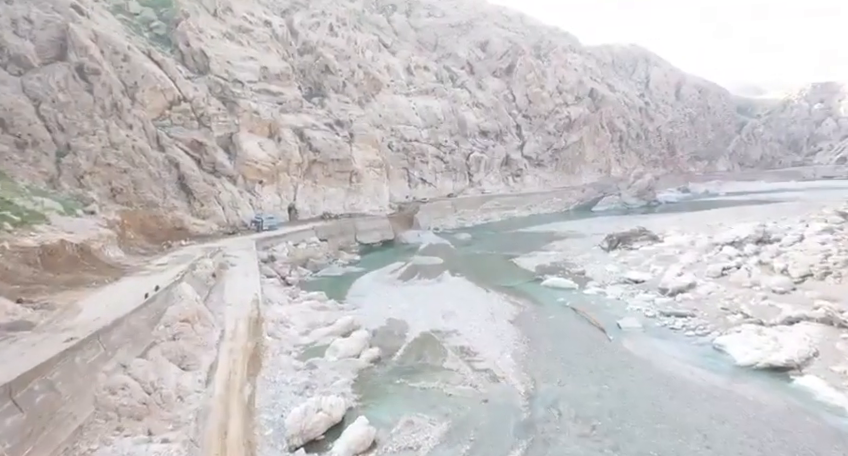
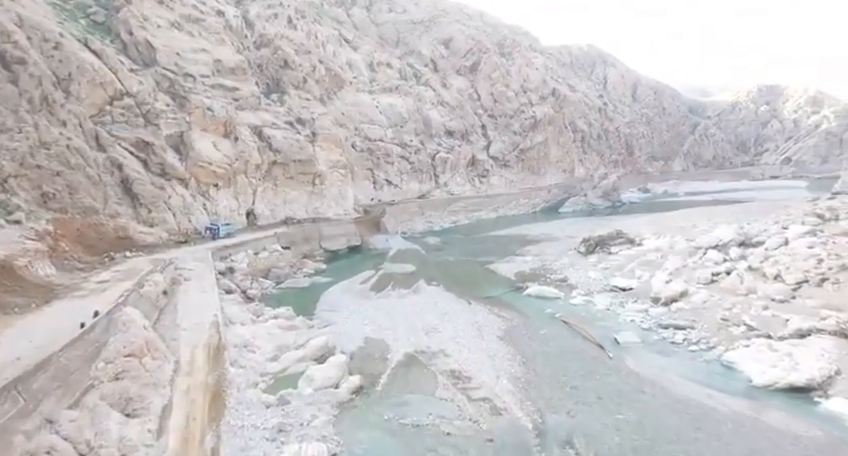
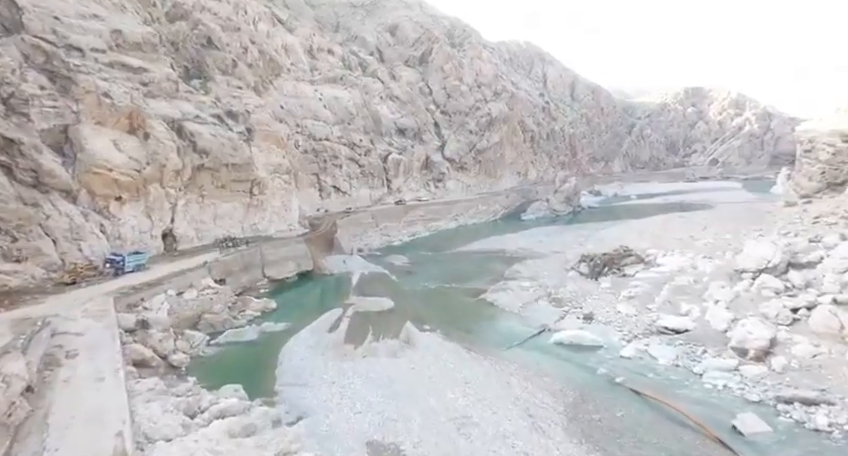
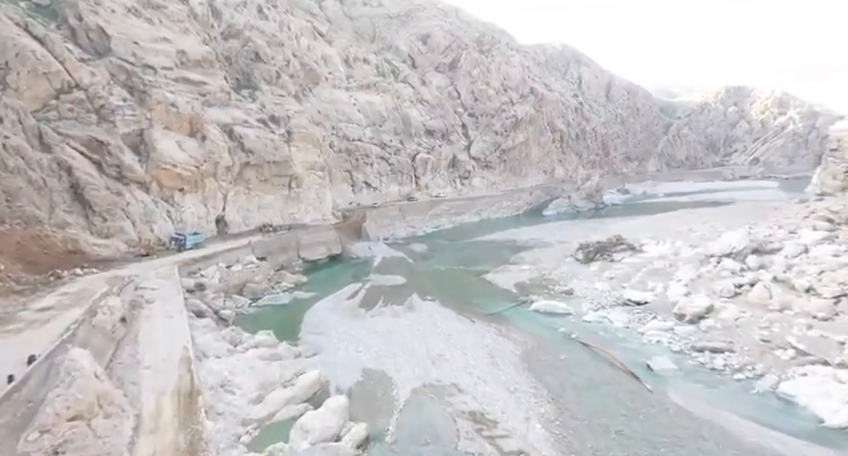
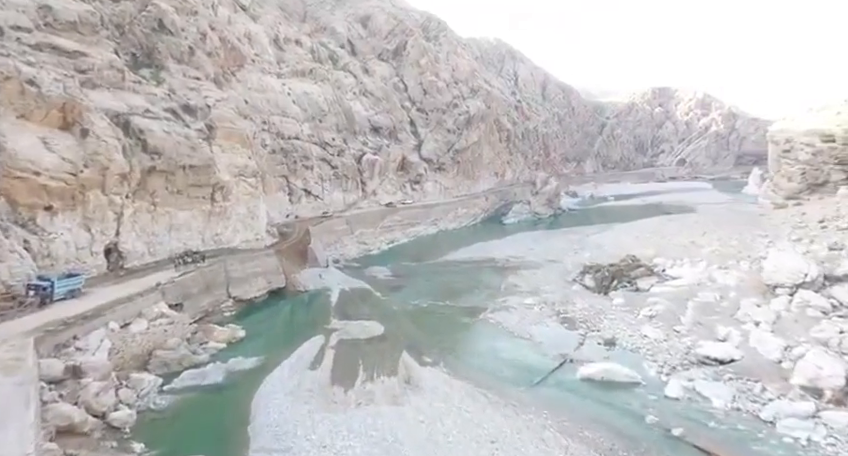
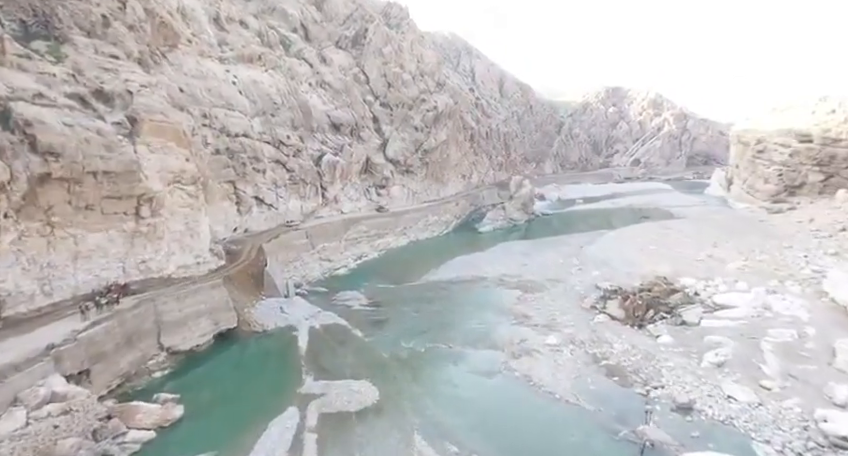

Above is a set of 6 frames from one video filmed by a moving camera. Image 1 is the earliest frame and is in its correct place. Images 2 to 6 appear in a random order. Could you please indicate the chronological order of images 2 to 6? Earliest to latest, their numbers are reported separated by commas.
2, 4, 3, 5, 6
